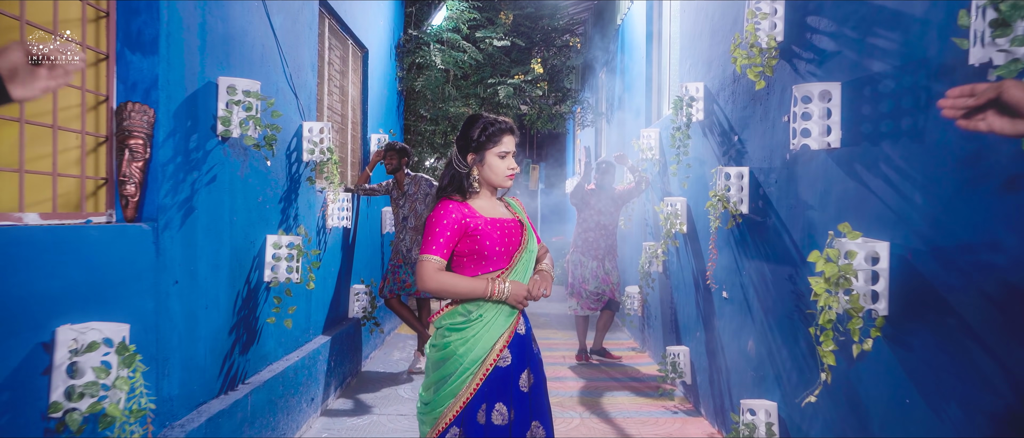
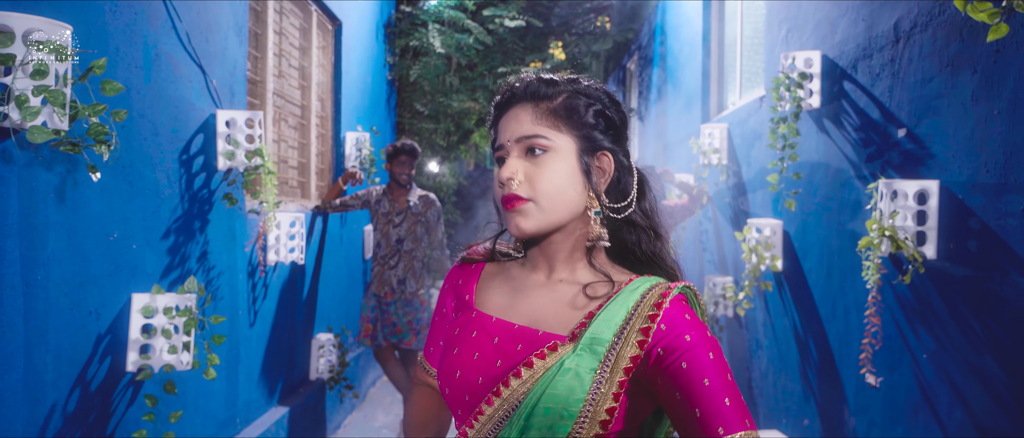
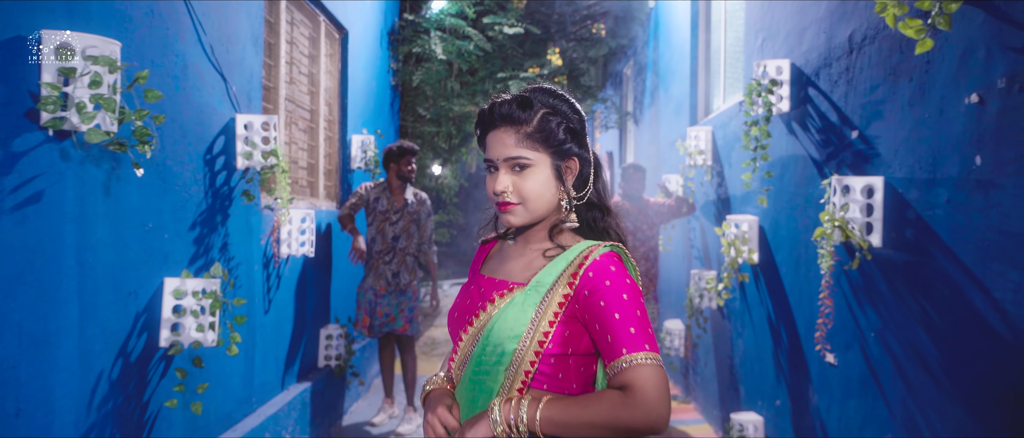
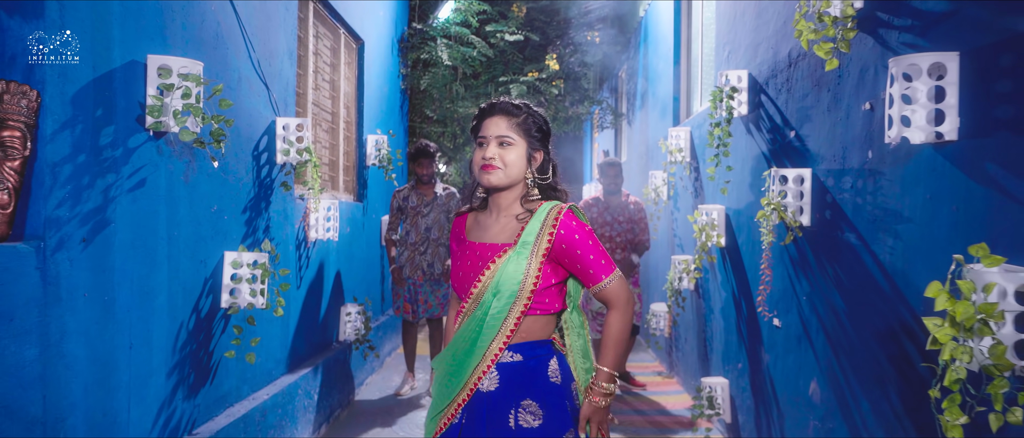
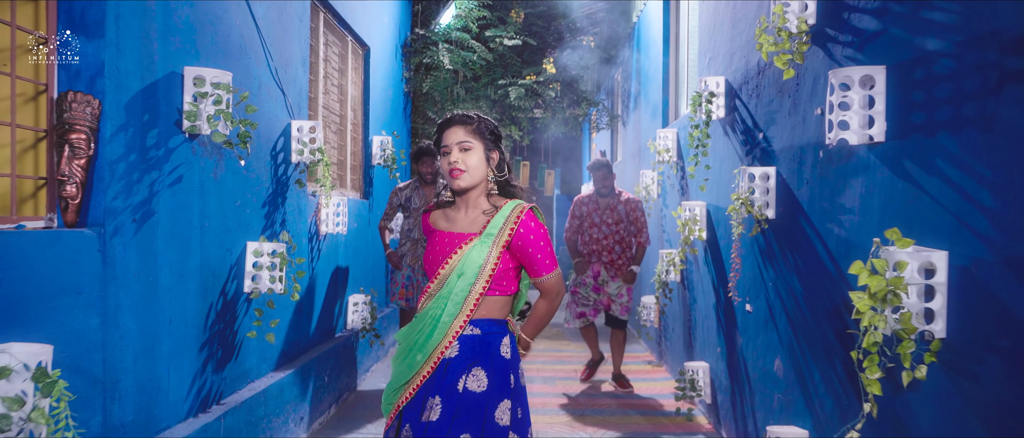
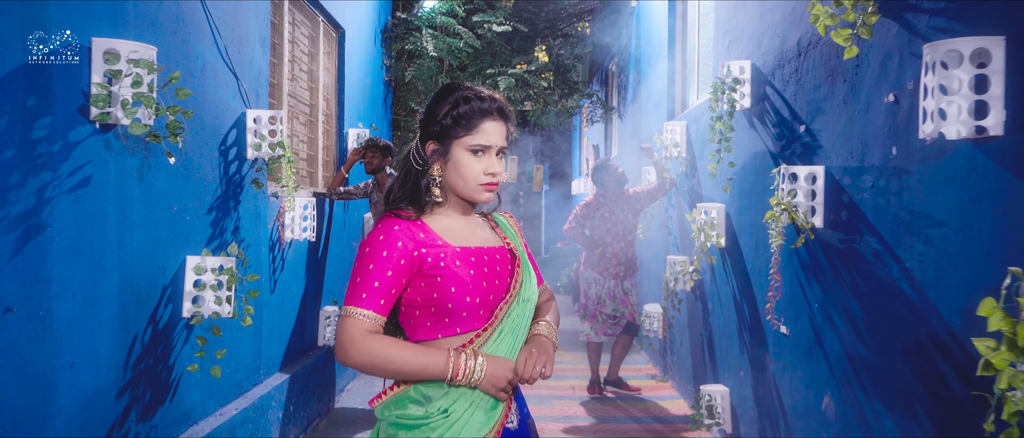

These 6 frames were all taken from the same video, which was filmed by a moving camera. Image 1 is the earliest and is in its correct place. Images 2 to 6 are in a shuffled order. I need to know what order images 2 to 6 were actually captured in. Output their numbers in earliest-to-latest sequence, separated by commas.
6, 2, 3, 4, 5
